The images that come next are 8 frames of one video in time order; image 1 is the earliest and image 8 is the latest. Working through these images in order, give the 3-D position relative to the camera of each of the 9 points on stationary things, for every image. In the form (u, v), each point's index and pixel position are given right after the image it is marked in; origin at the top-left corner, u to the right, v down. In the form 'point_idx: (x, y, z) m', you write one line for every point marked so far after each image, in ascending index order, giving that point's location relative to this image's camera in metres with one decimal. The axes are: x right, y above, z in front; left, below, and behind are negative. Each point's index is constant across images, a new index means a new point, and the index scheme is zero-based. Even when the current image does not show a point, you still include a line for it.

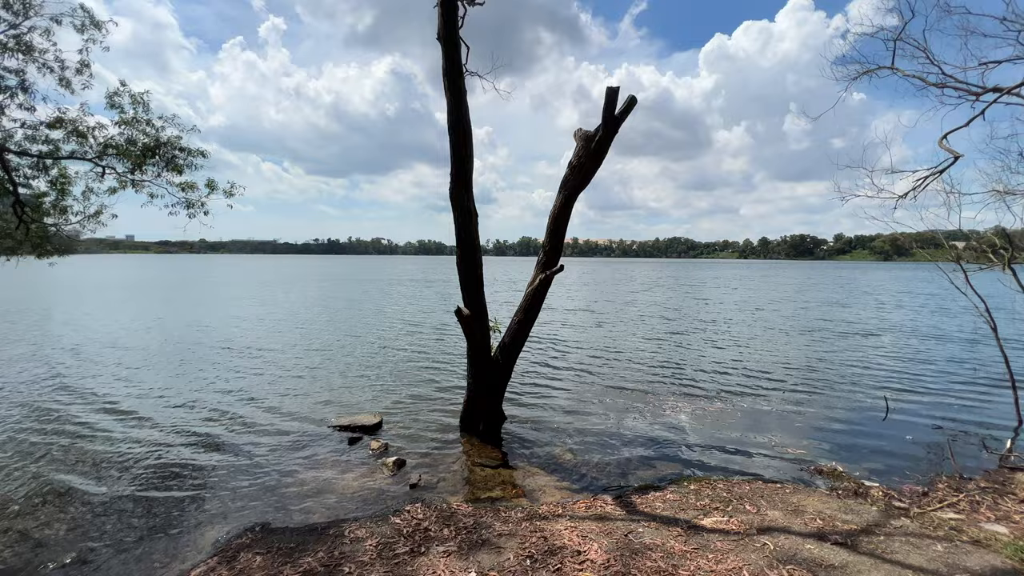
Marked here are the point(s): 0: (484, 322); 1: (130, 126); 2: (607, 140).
0: (-0.5, -0.6, +7.7) m
1: (-12.2, +5.2, +14.3) m
2: (+1.5, +2.4, +6.9) m
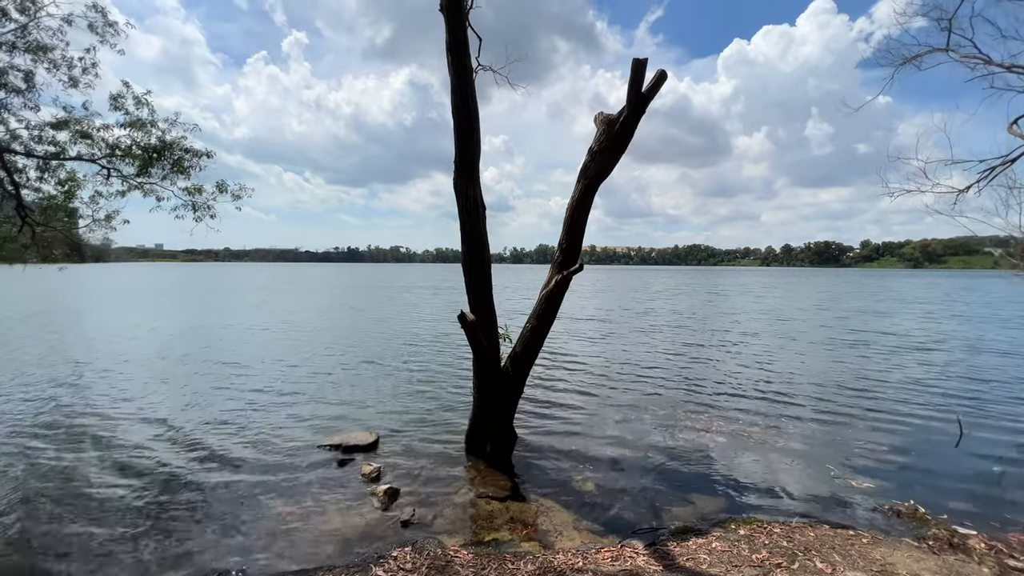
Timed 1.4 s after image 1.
0: (-0.3, -0.6, +6.9) m
1: (-11.7, +5.1, +14.0) m
2: (+1.7, +2.3, +6.0) m
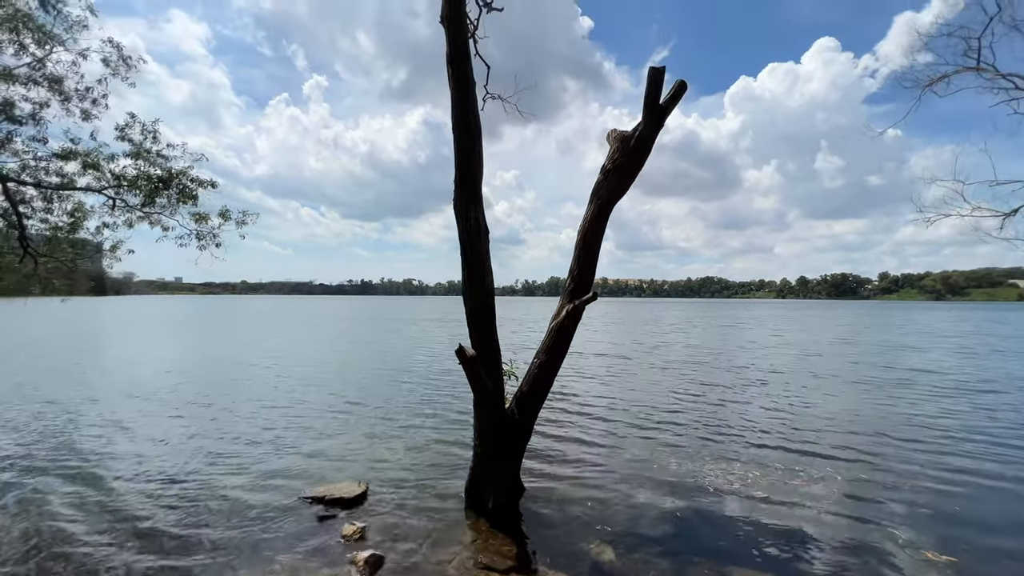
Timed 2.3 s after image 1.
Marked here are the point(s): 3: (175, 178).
0: (-0.2, -1.1, +6.2) m
1: (-11.5, +4.1, +13.9) m
2: (+1.7, +2.0, +5.5) m
3: (-11.2, +3.8, +15.0) m
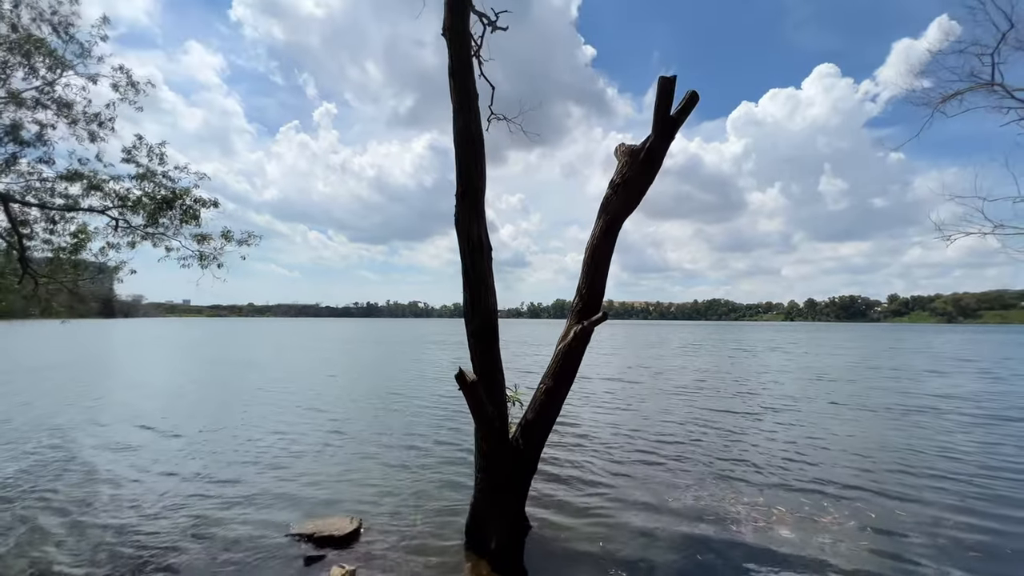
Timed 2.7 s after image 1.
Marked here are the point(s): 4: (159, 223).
0: (-0.2, -1.4, +5.8) m
1: (-11.3, +3.4, +14.0) m
2: (+1.8, +1.7, +5.3) m
3: (-11.1, +3.0, +15.0) m
4: (-11.8, +2.2, +15.1) m
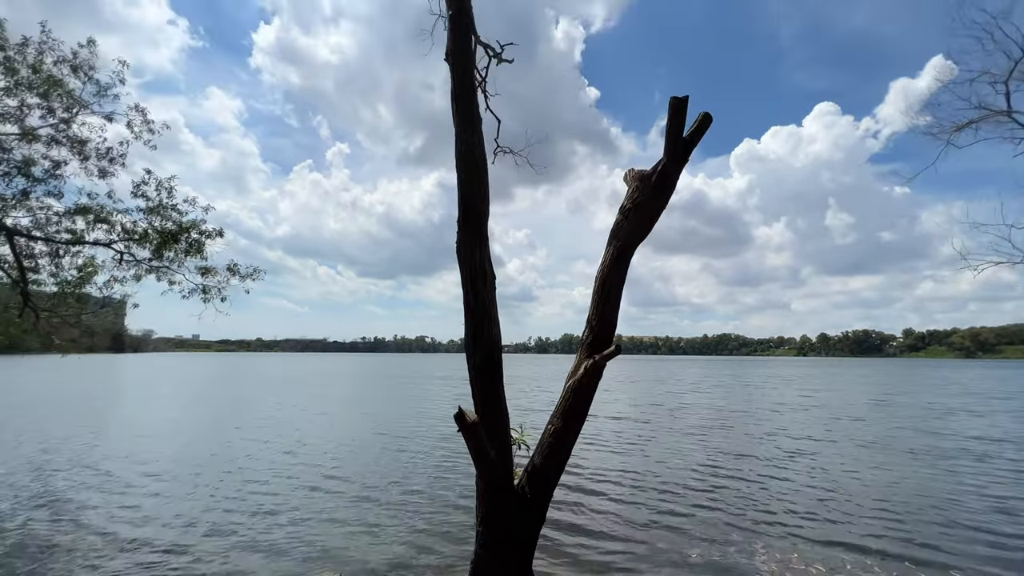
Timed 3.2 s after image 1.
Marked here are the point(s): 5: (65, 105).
0: (-0.1, -1.8, +5.4) m
1: (-11.1, +2.3, +14.0) m
2: (+1.8, +1.3, +5.0) m
3: (-10.9, +1.9, +15.0) m
4: (-11.6, +1.1, +15.1) m
5: (-13.2, +5.5, +13.4) m
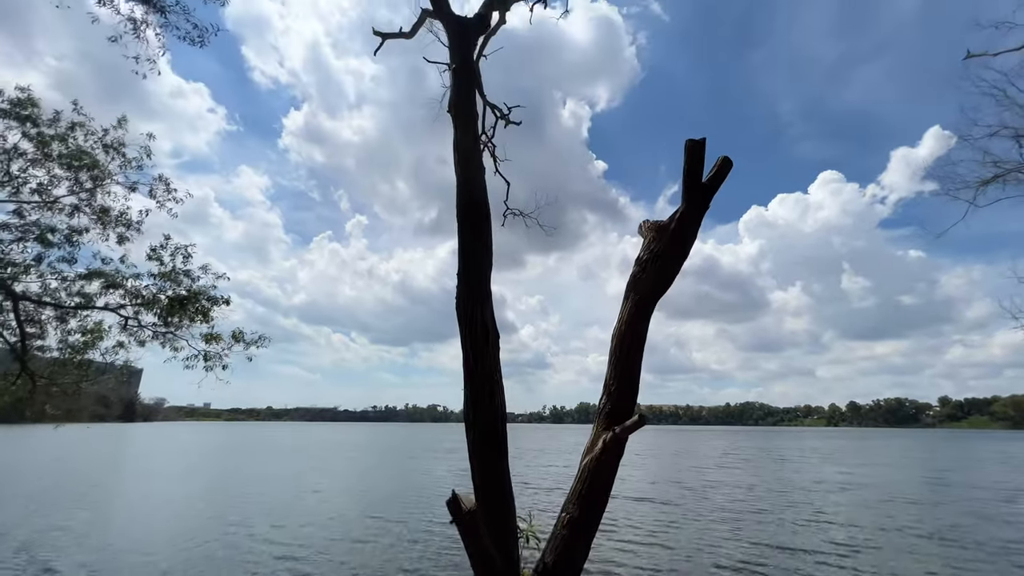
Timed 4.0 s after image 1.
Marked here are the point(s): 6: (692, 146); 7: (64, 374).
0: (0.0, -2.4, +4.5) m
1: (-10.8, +0.3, +14.0) m
2: (+1.9, +0.7, +4.6) m
3: (-10.6, -0.3, +14.9) m
4: (-11.3, -1.1, +14.8) m
5: (-13.0, +3.5, +13.8) m
6: (+1.8, +1.4, +4.4) m
7: (-14.0, -2.7, +14.0) m
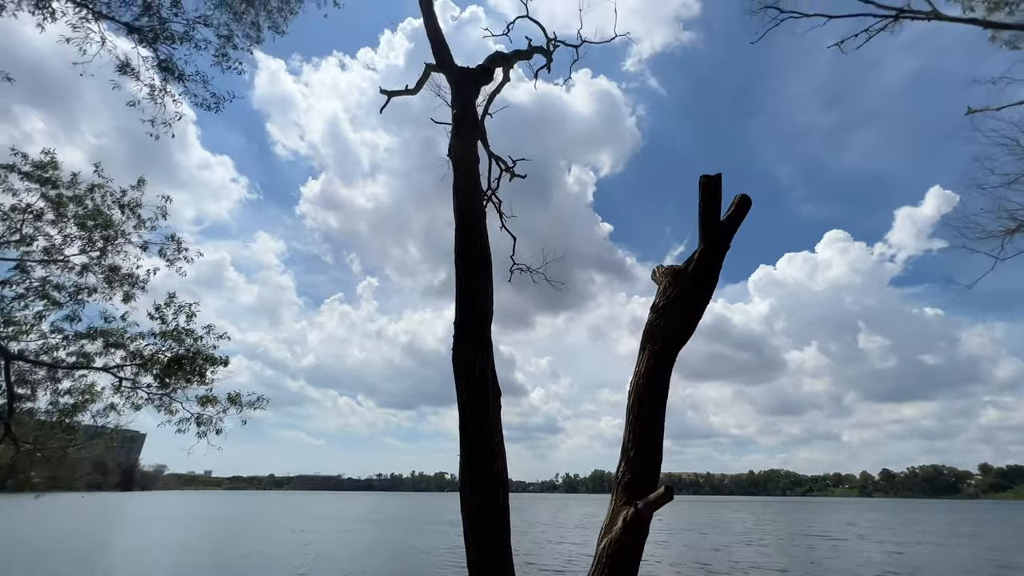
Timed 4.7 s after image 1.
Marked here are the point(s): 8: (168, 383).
0: (0.0, -2.9, +3.7) m
1: (-10.6, -1.5, +13.6) m
2: (+1.9, +0.2, +4.1) m
3: (-10.3, -2.2, +14.5) m
4: (-11.0, -3.1, +14.3) m
5: (-12.8, +1.6, +14.0) m
6: (+1.8, +0.9, +4.0) m
7: (-13.7, -4.5, +13.3) m
8: (-11.0, -3.0, +14.3) m
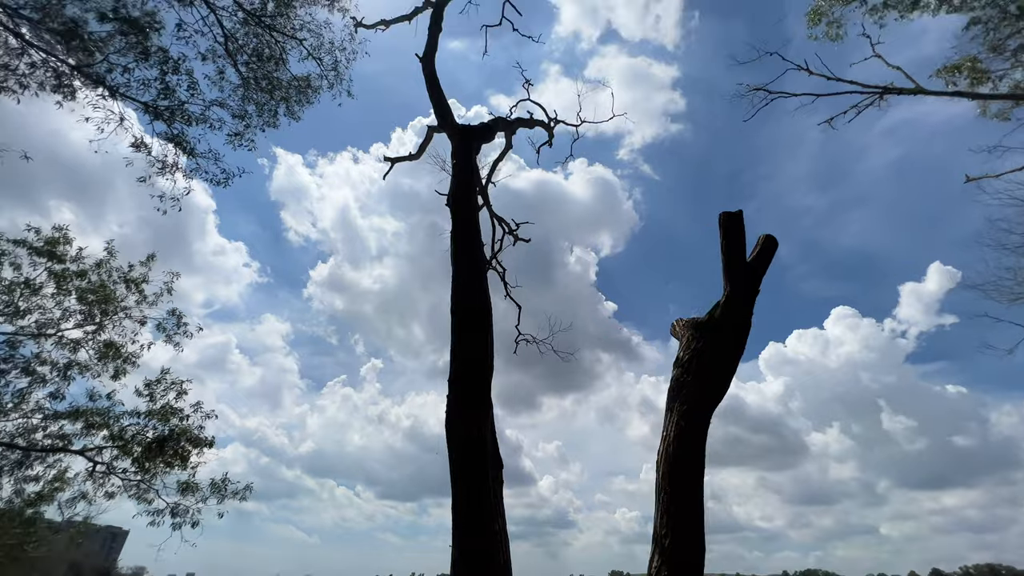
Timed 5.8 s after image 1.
0: (0.0, -3.2, +2.6) m
1: (-10.4, -3.7, +12.8) m
2: (+1.9, -0.2, +3.6) m
3: (-10.1, -4.6, +13.5) m
4: (-10.8, -5.4, +13.2) m
5: (-12.6, -0.7, +13.7) m
6: (+1.8, +0.5, +3.6) m
7: (-13.6, -6.6, +12.0) m
8: (-10.8, -5.3, +13.2) m
